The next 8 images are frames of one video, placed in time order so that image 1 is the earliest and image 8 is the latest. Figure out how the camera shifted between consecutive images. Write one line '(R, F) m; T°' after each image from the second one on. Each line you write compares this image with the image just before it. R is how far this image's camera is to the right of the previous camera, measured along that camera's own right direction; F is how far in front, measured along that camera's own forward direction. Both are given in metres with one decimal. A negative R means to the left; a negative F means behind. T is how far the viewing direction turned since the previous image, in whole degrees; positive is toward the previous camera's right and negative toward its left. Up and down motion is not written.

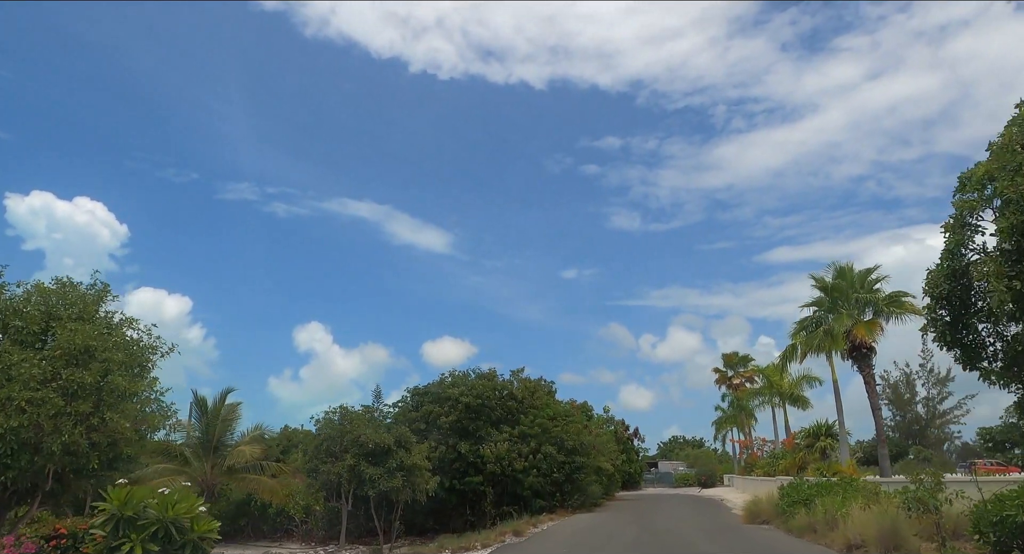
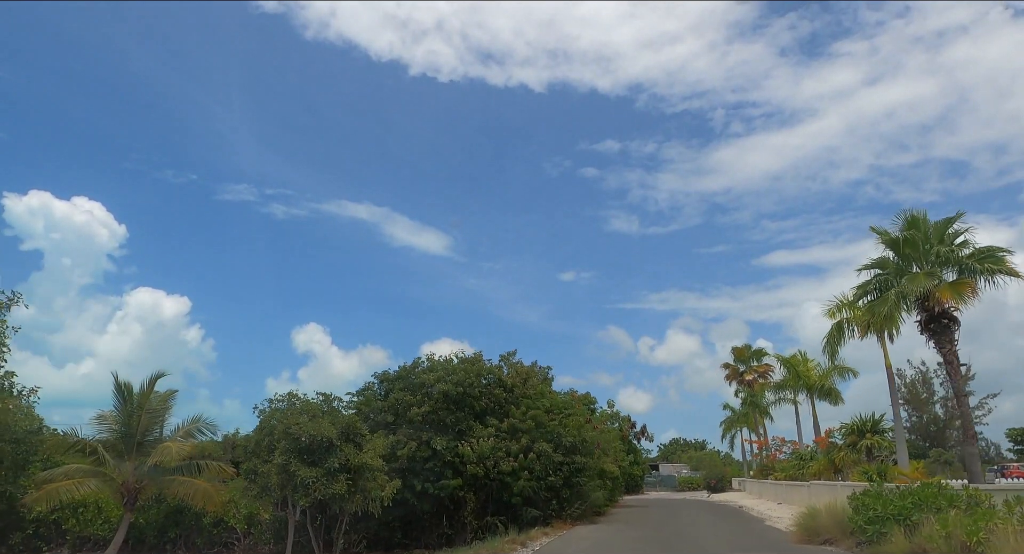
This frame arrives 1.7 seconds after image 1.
(+0.4, +5.9) m; 0°
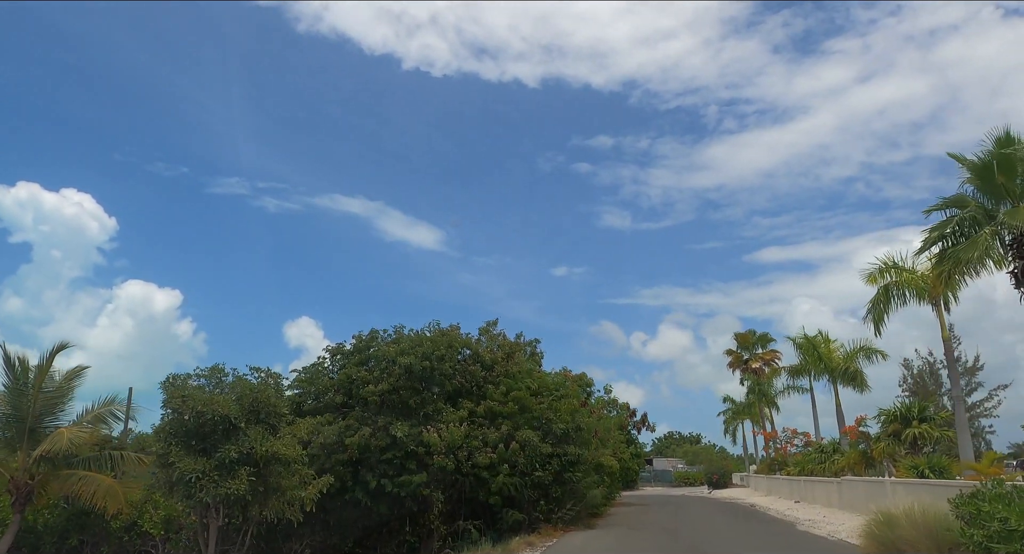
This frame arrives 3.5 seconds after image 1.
(+0.4, +5.1) m; 0°
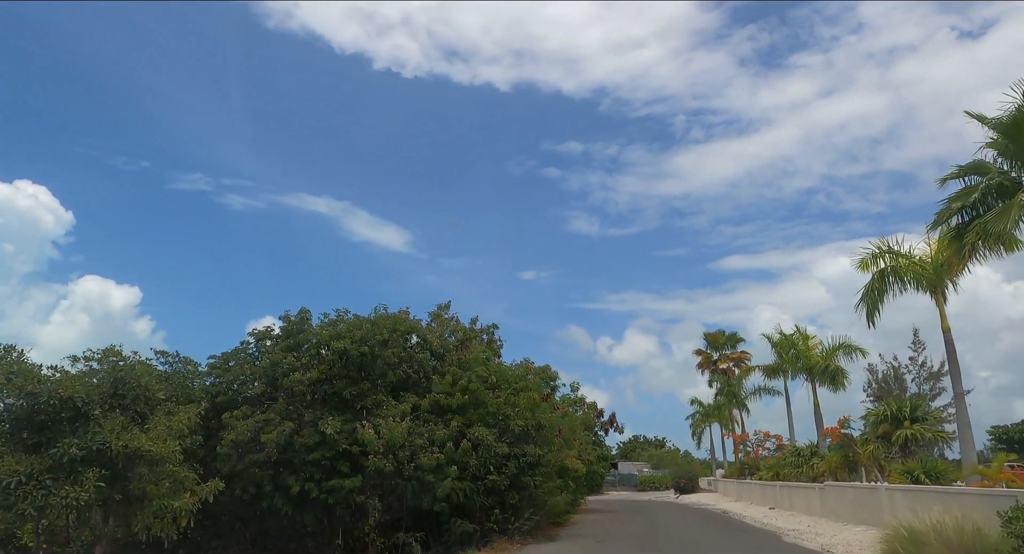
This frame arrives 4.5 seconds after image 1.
(+0.3, +2.9) m; +2°
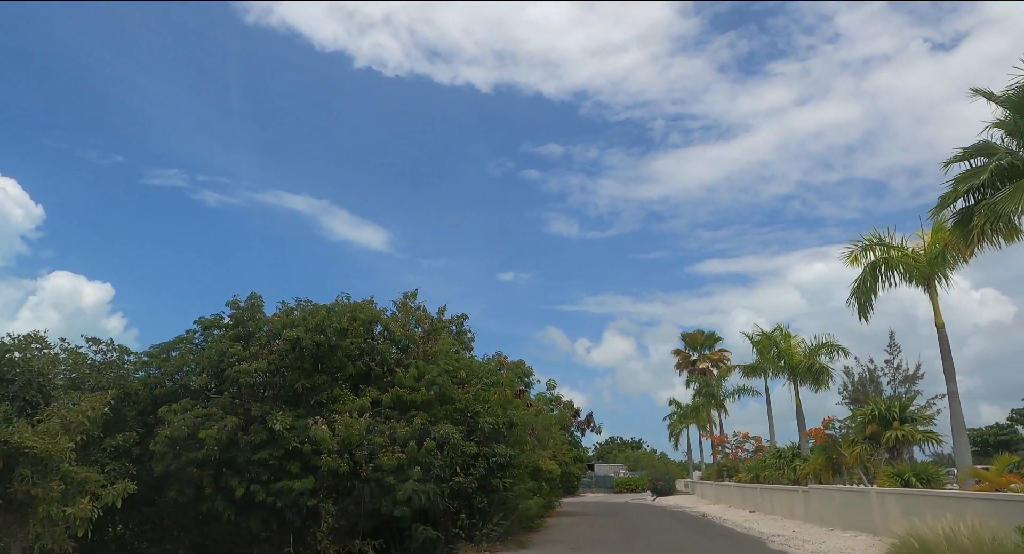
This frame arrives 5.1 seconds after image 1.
(+0.2, +1.5) m; +2°
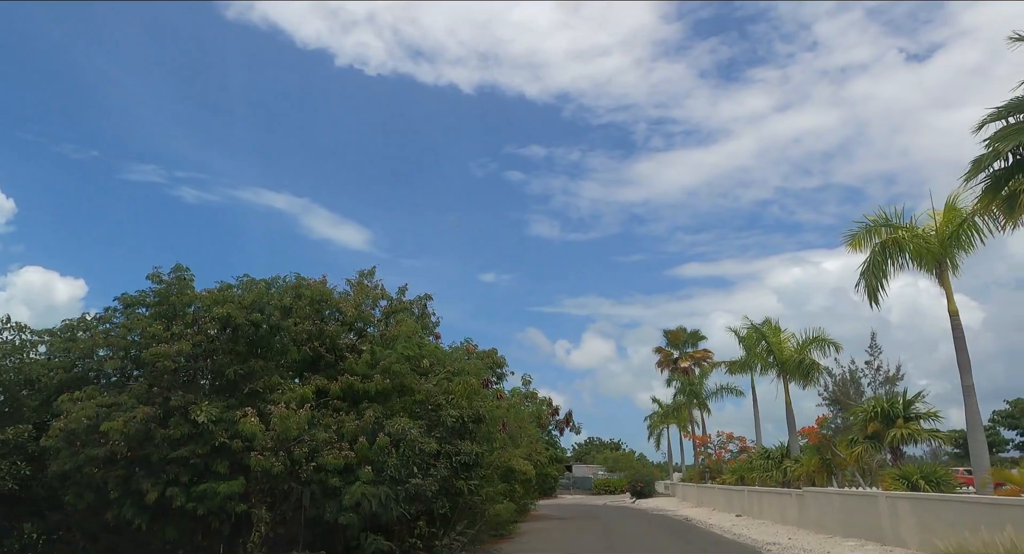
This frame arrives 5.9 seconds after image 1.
(+0.3, +2.3) m; +1°
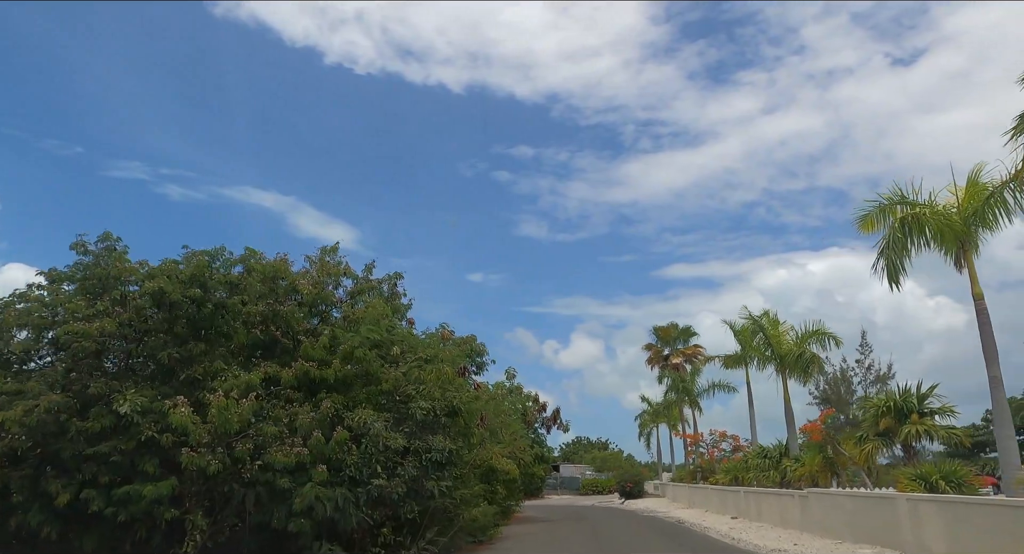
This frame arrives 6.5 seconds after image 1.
(+0.2, +1.9) m; +1°
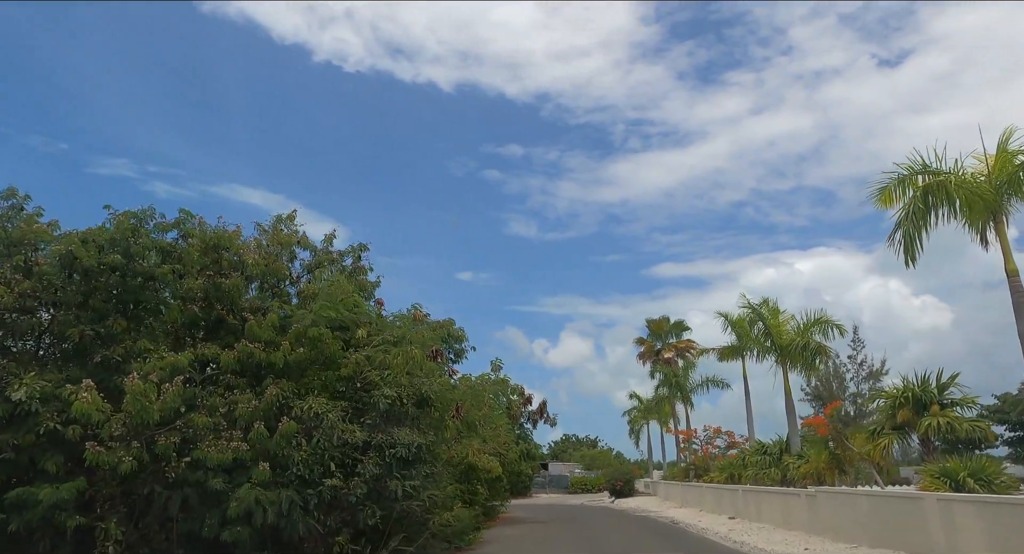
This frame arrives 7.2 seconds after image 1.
(+0.2, +1.9) m; +1°
